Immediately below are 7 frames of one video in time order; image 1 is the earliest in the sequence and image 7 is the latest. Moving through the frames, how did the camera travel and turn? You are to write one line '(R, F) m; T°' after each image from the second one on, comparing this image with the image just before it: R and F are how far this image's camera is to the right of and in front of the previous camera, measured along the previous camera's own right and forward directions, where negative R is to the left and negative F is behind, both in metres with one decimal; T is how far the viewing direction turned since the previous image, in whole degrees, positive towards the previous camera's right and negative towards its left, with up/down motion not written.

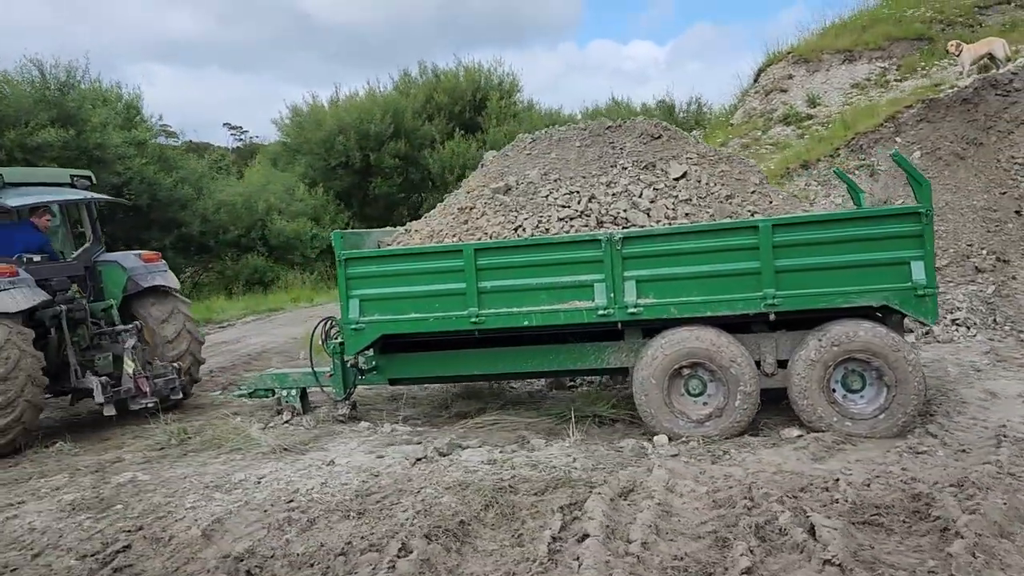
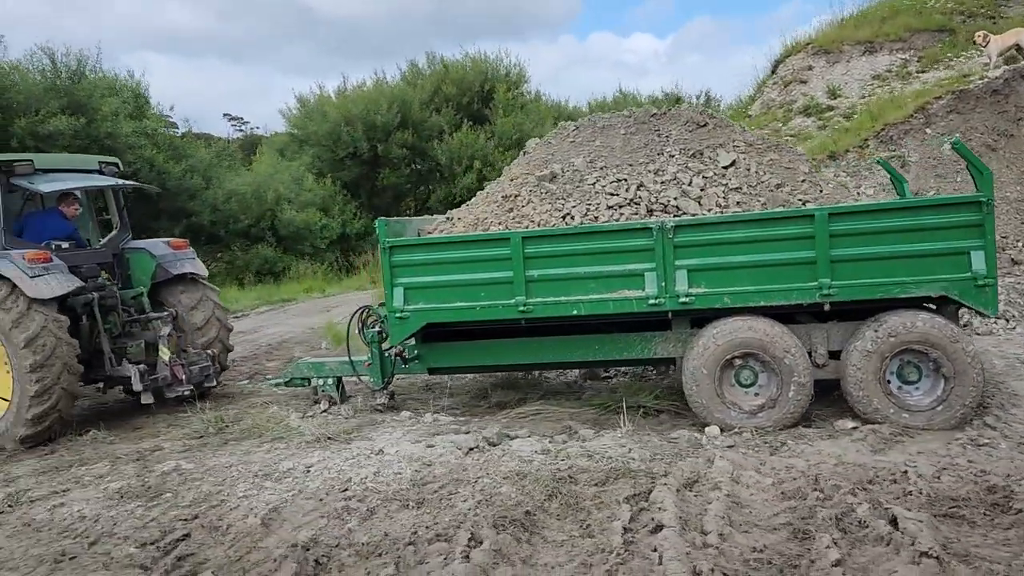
(-0.3, +0.1) m; 0°
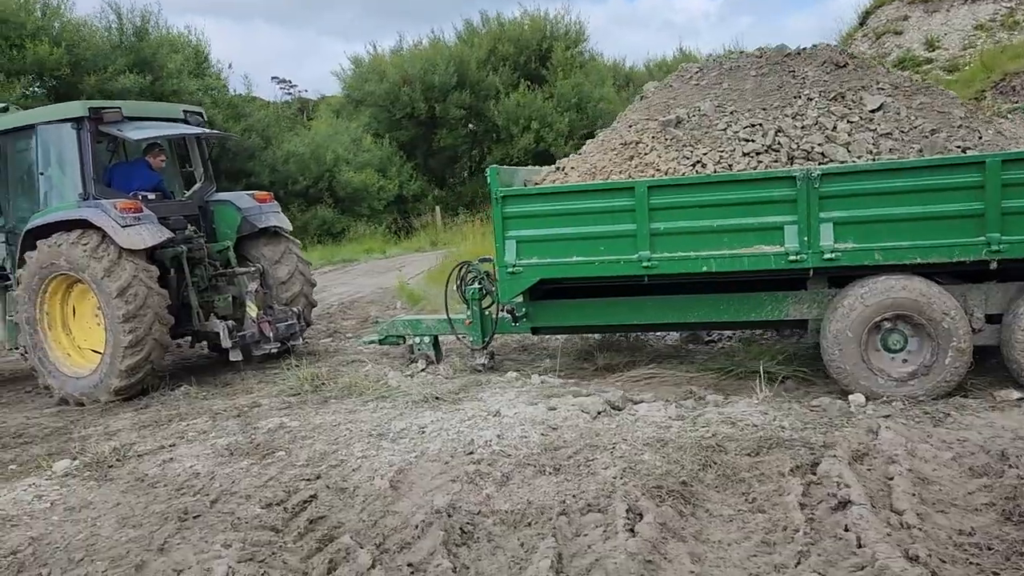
(-0.5, +0.4) m; -3°
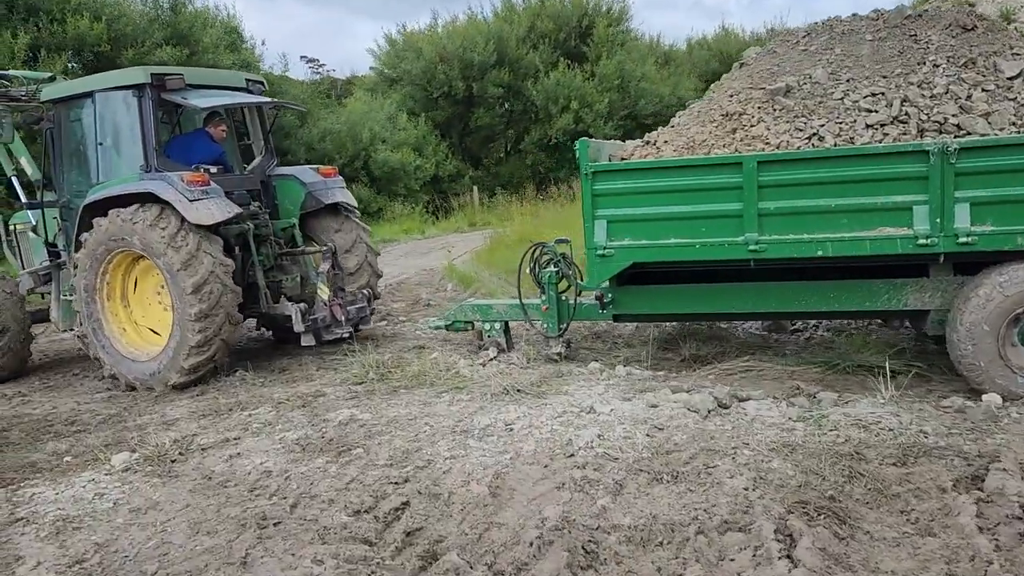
(-0.4, +0.4) m; -2°
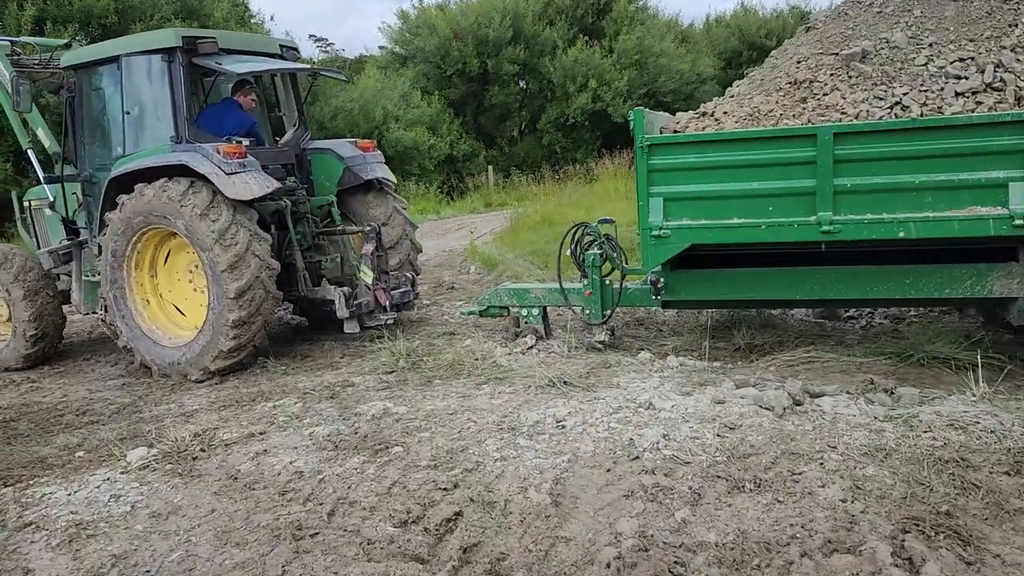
(-0.2, +0.4) m; -1°
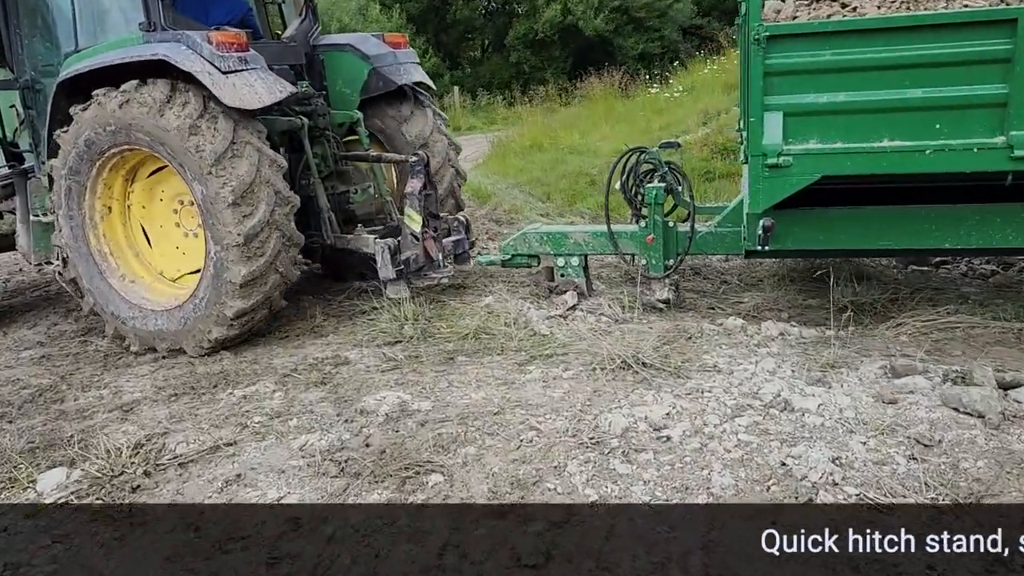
(-0.5, +1.3) m; +3°
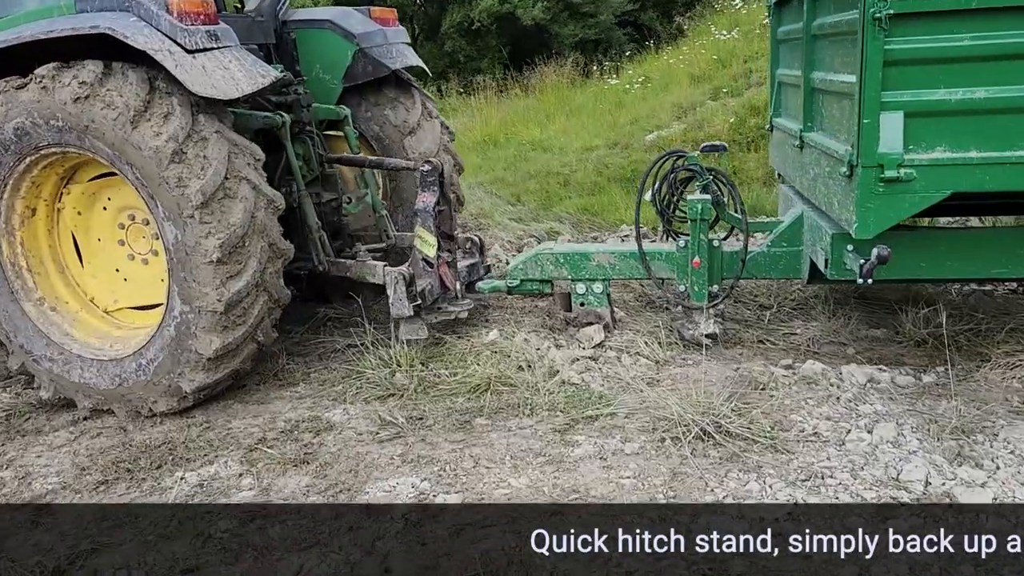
(-0.4, +0.8) m; +5°
